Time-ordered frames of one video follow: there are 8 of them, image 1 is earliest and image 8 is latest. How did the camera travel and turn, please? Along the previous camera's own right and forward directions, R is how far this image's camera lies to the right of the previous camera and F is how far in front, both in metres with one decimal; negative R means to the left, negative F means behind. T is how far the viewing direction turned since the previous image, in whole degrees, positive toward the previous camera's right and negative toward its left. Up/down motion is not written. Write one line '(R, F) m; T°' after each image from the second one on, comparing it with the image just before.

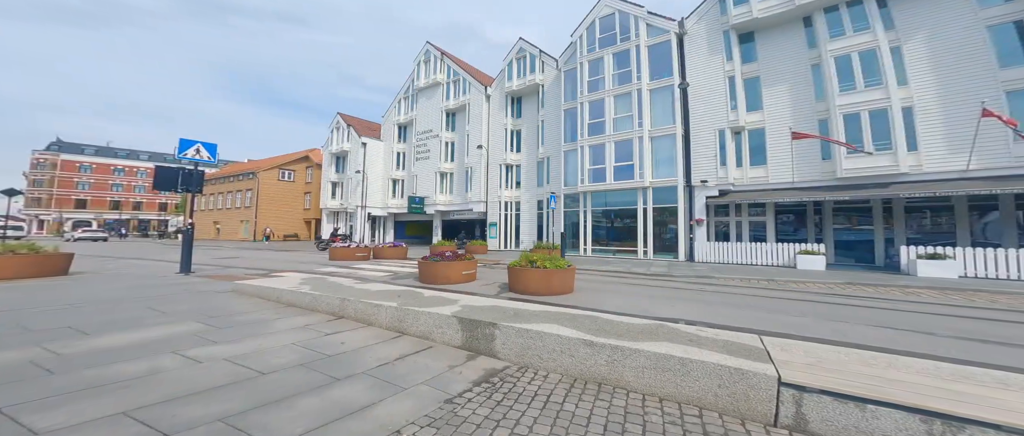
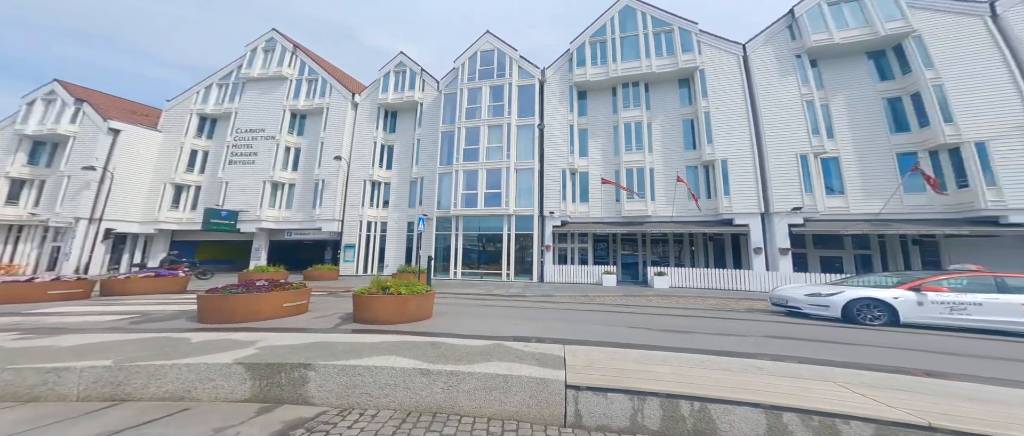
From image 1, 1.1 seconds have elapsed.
(+0.2, -0.1) m; +23°
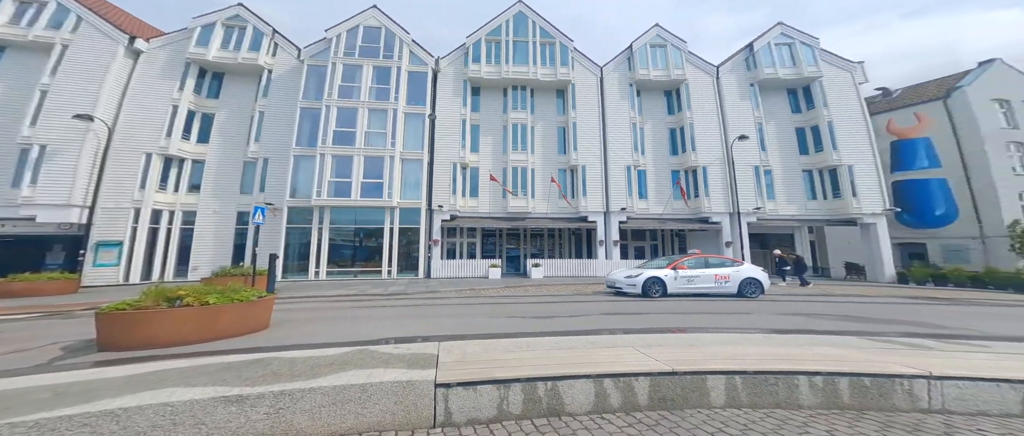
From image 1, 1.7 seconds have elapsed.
(+0.1, 0.0) m; +18°
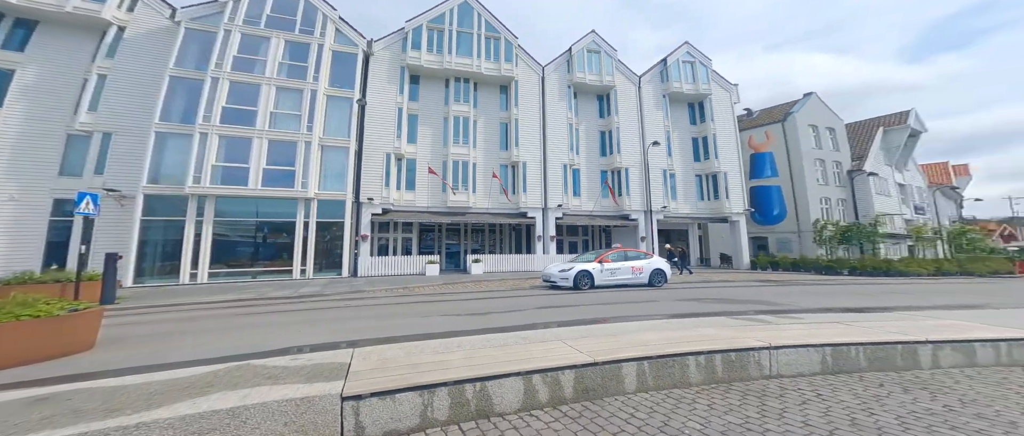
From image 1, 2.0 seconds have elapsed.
(+0.1, +0.1) m; +9°
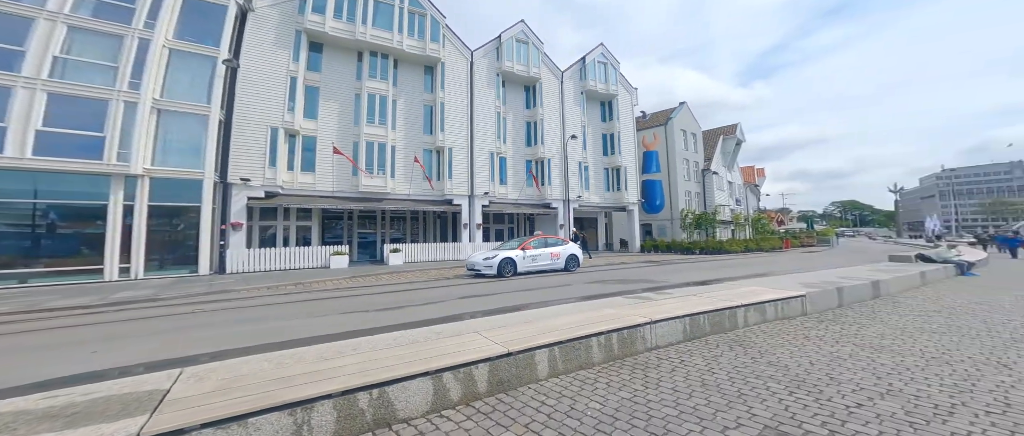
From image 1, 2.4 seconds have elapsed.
(+0.2, +0.2) m; +12°
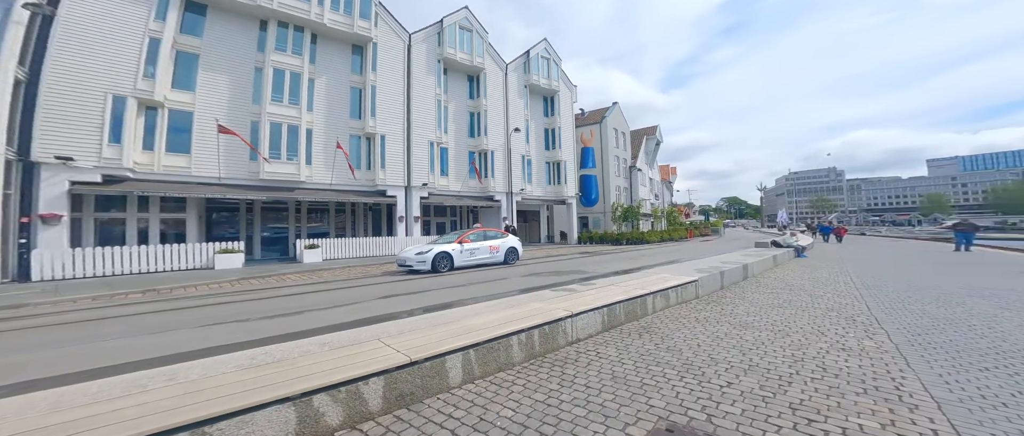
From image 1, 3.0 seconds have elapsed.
(+0.5, +0.2) m; +9°
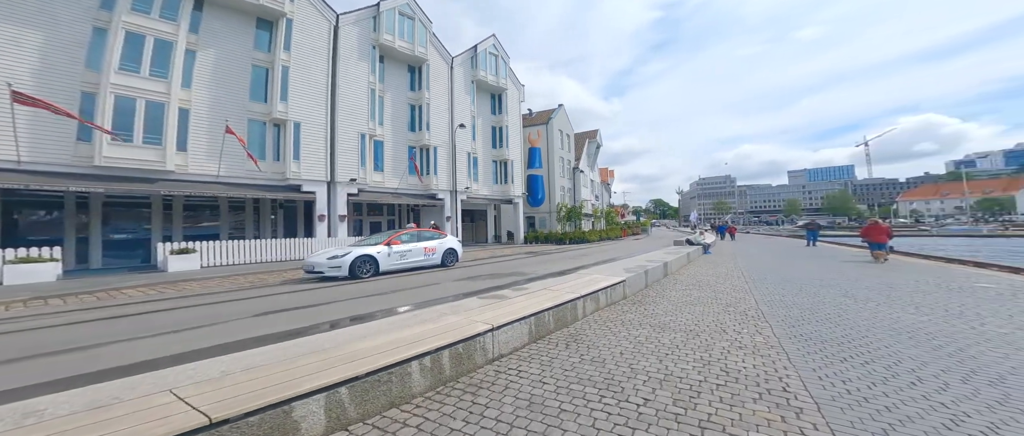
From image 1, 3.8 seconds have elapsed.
(+0.6, +0.7) m; +8°
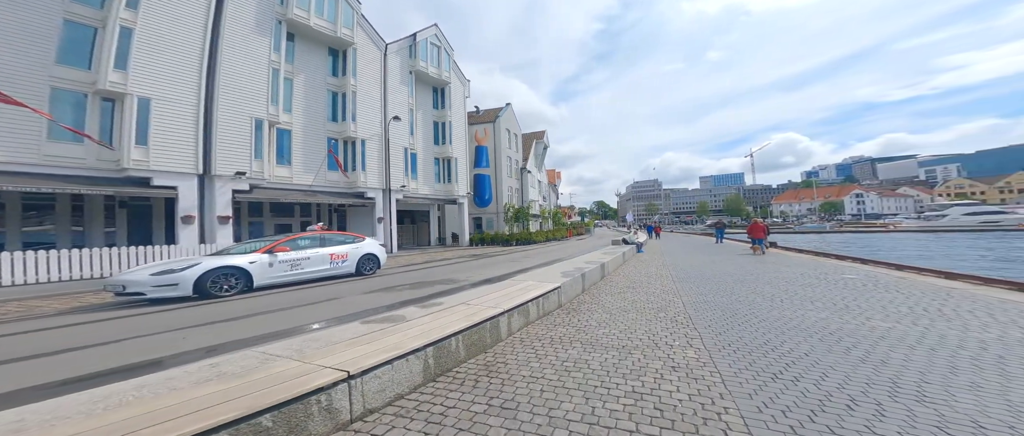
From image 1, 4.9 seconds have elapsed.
(+0.9, +1.4) m; +8°
